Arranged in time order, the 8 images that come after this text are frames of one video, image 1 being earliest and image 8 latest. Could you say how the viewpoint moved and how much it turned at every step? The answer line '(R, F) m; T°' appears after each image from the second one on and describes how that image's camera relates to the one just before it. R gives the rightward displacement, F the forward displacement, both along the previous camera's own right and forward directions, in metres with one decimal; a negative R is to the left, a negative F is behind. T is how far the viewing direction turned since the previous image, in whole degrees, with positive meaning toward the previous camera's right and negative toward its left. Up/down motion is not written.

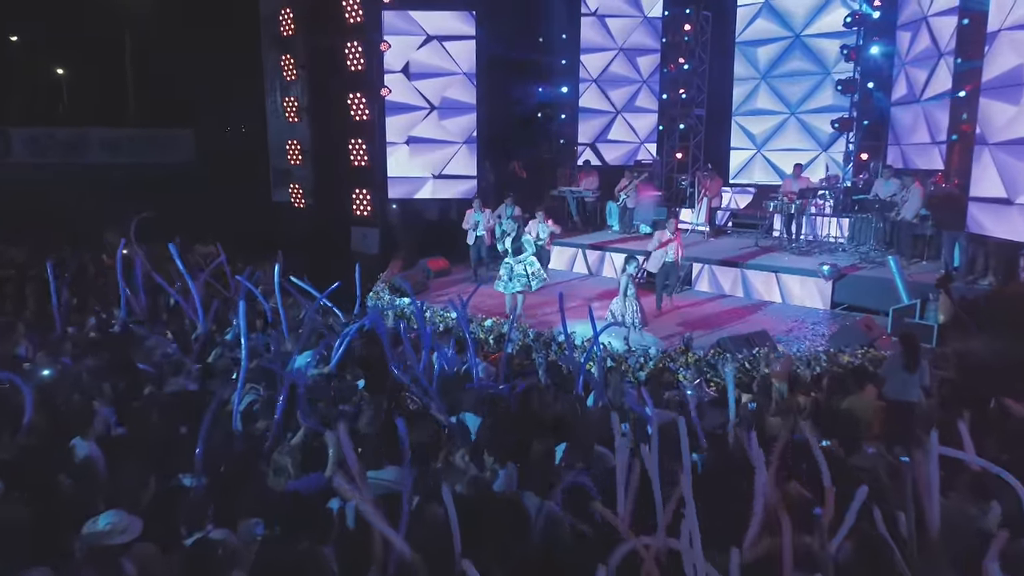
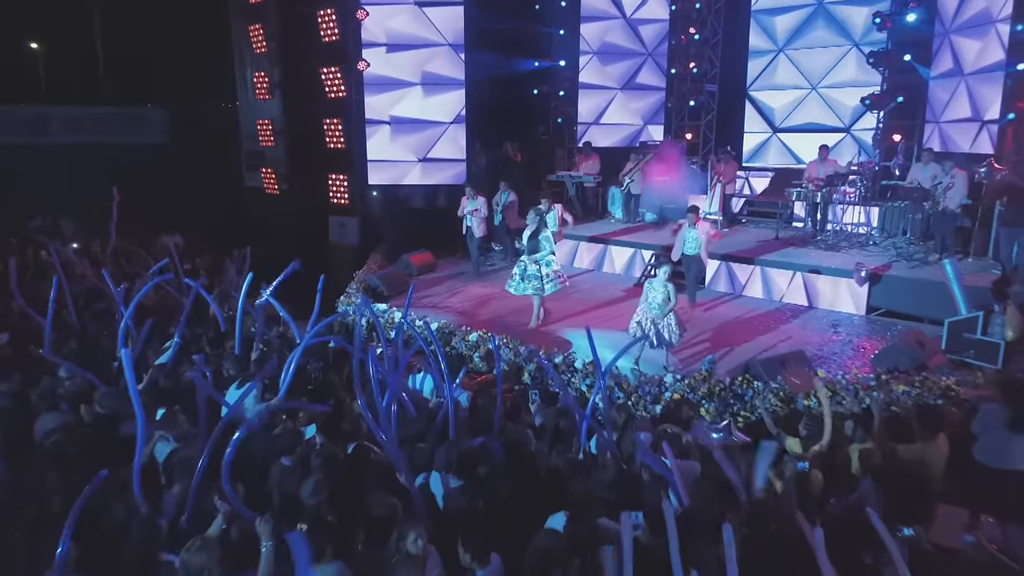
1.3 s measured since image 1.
(+0.1, +1.2) m; 0°
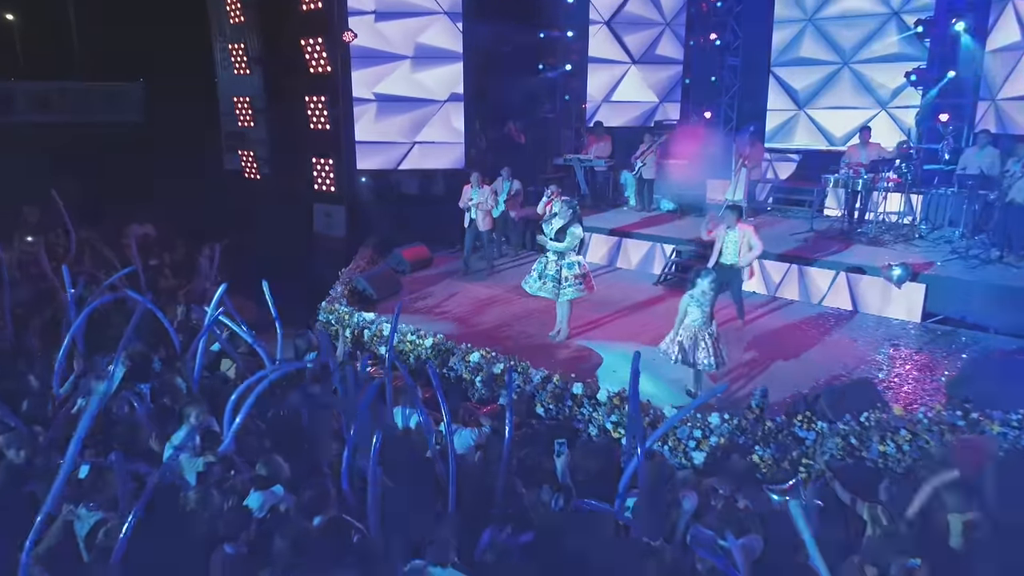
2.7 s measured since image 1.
(-0.1, +1.0) m; 0°
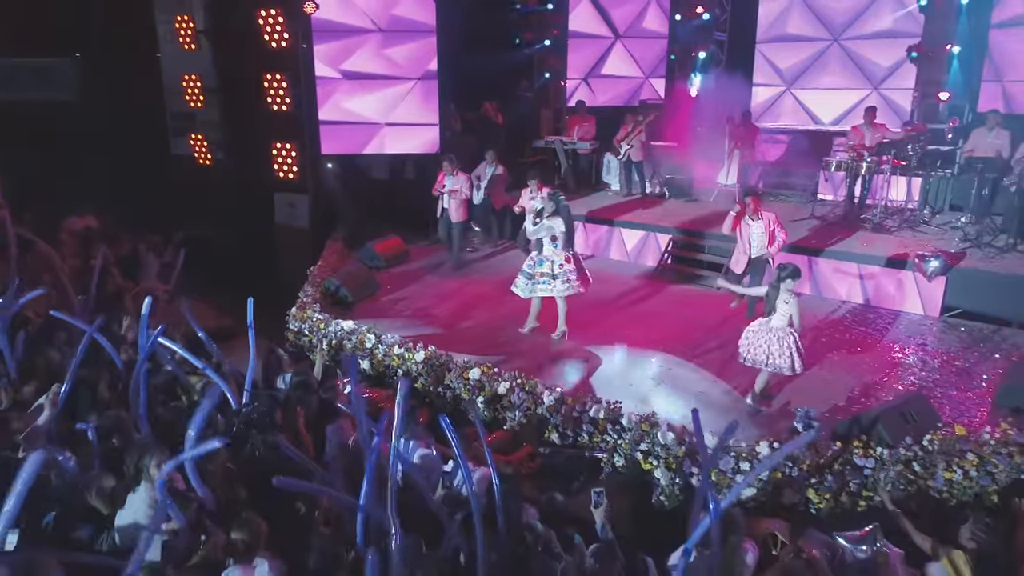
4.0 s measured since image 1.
(-0.3, +0.7) m; +3°
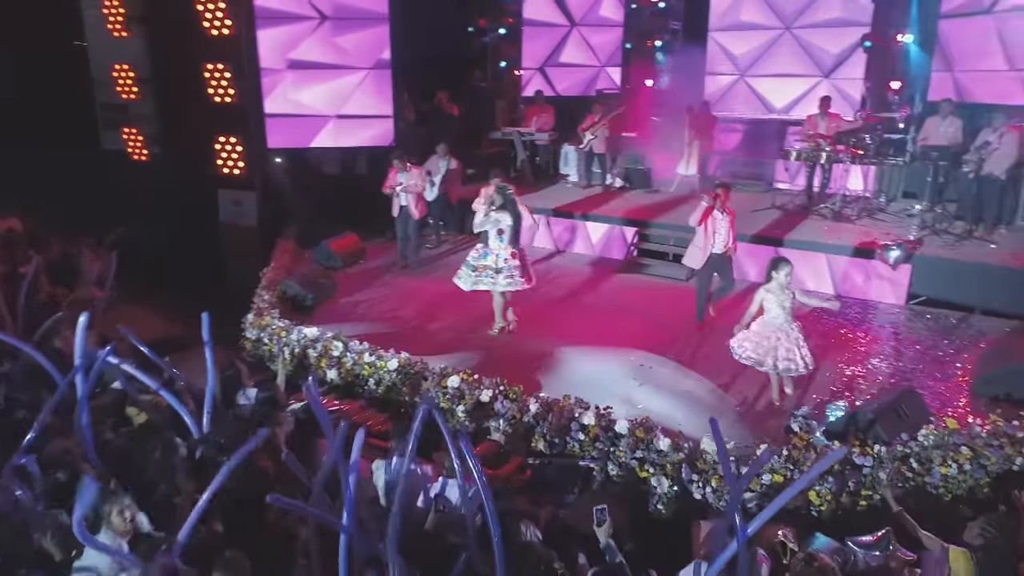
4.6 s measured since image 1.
(-0.2, +0.3) m; +5°
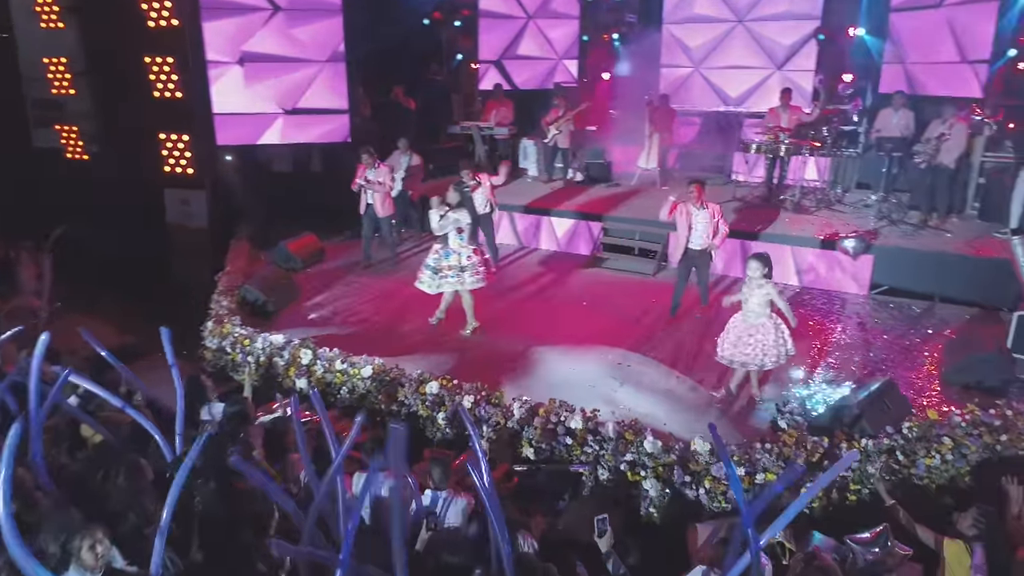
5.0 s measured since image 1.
(-0.2, +0.1) m; +4°
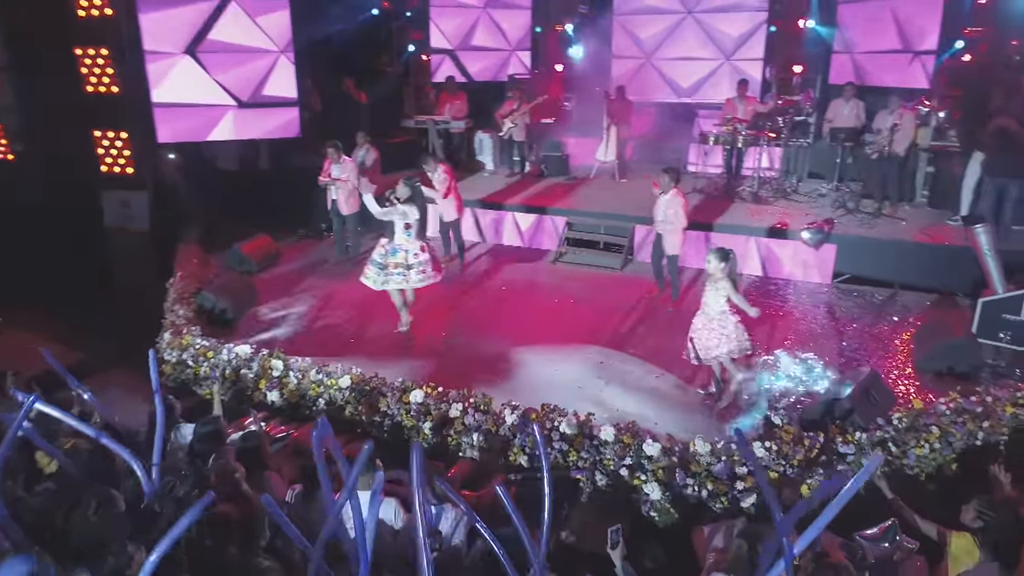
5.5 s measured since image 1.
(-0.3, +0.2) m; +5°
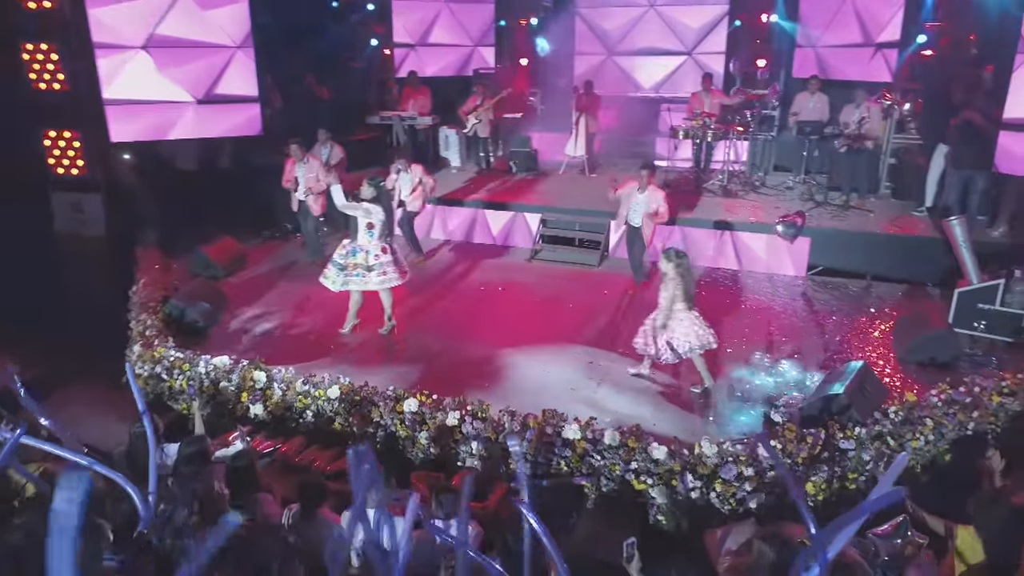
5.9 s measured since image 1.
(-0.3, +0.1) m; +4°
